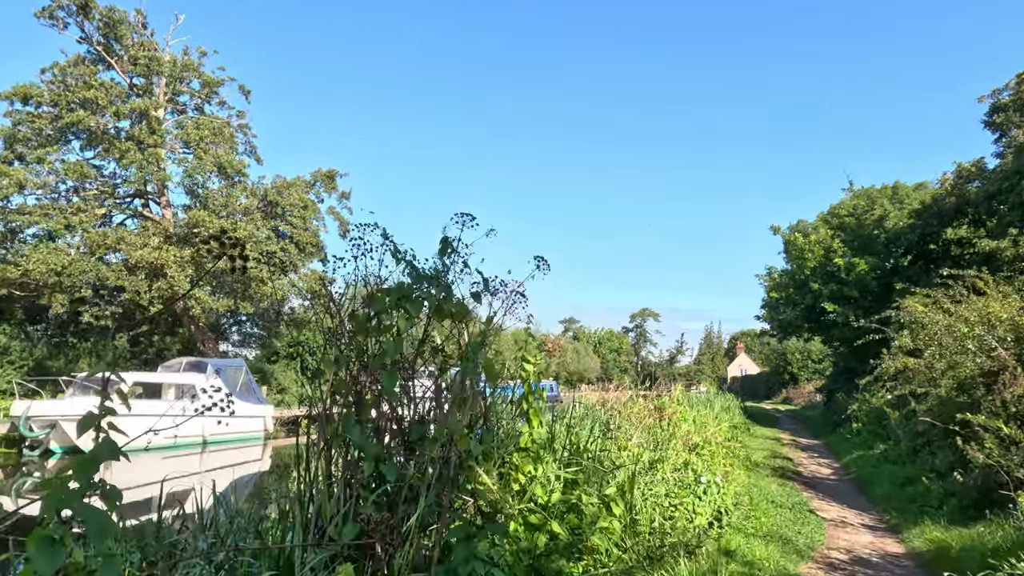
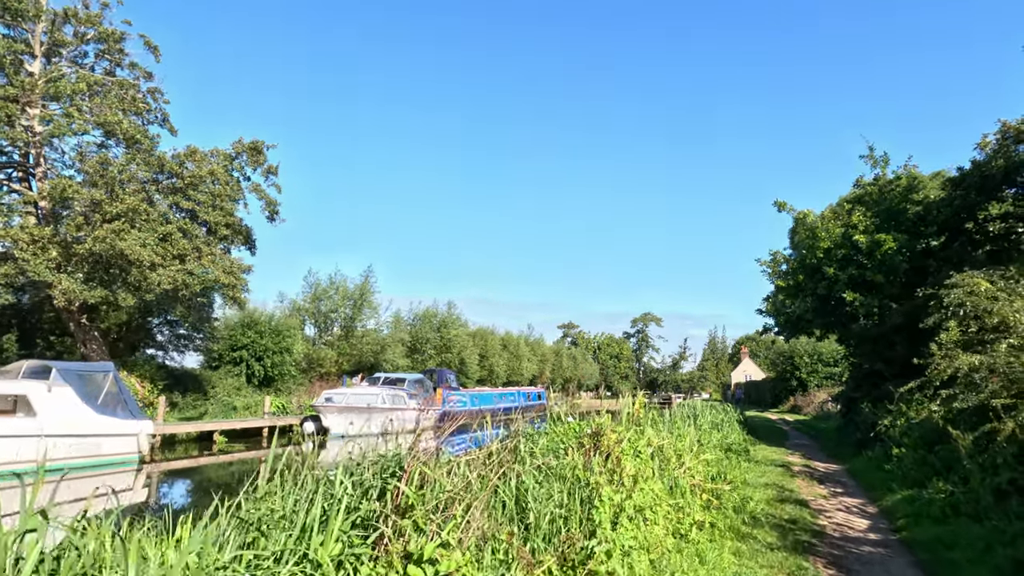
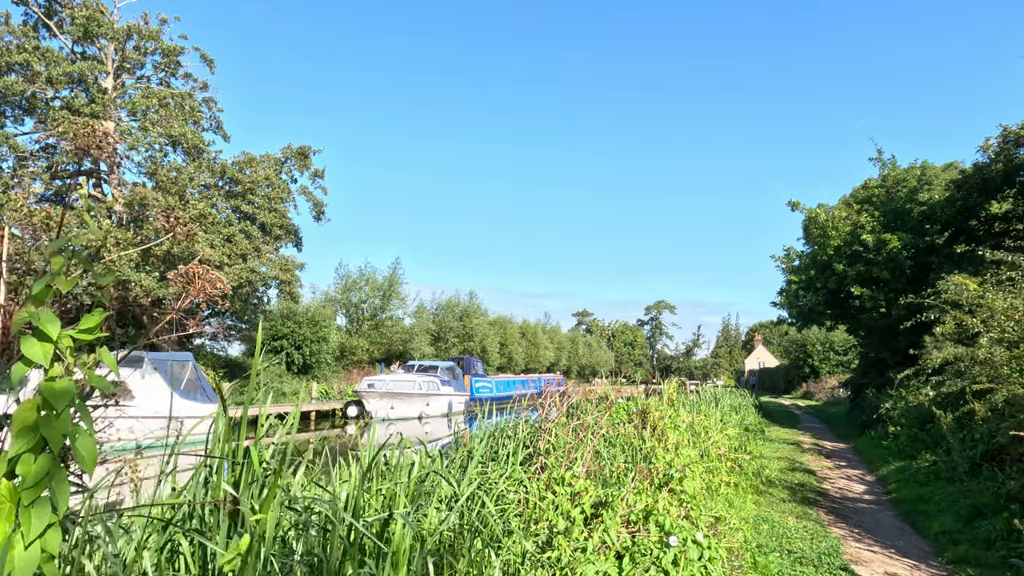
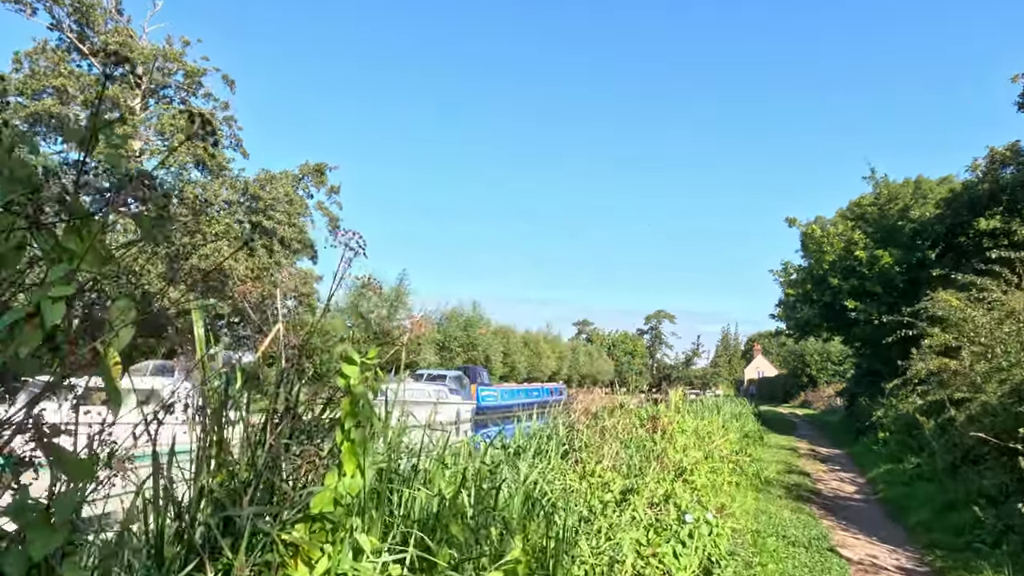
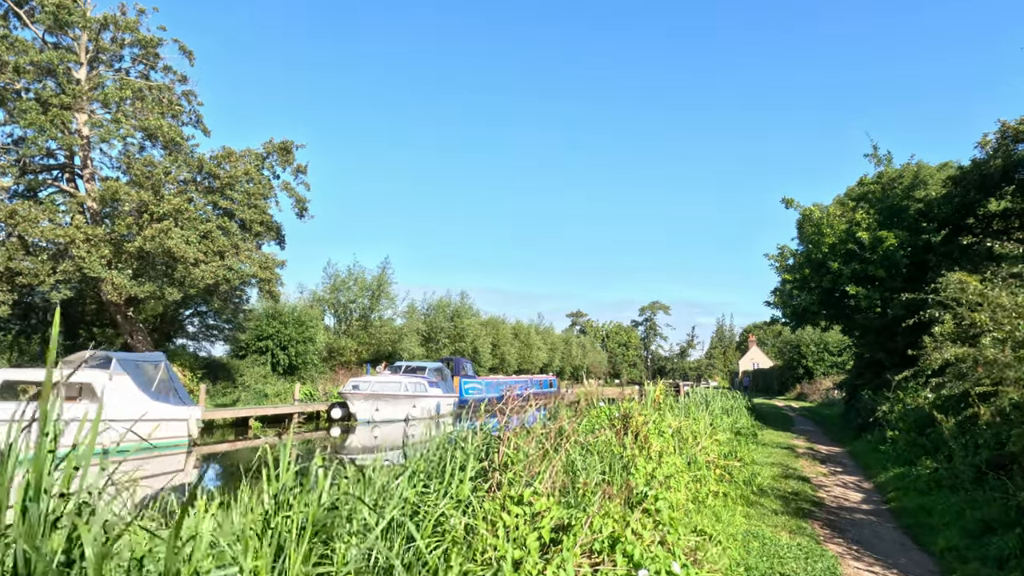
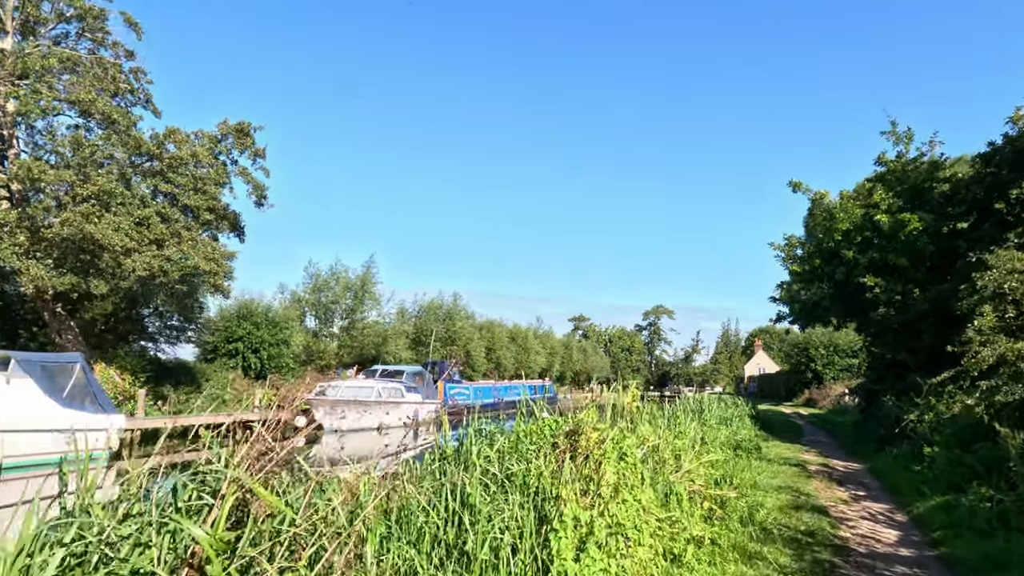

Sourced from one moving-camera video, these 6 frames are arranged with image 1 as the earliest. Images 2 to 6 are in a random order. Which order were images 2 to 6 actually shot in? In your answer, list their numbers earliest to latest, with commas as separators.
4, 3, 5, 2, 6
